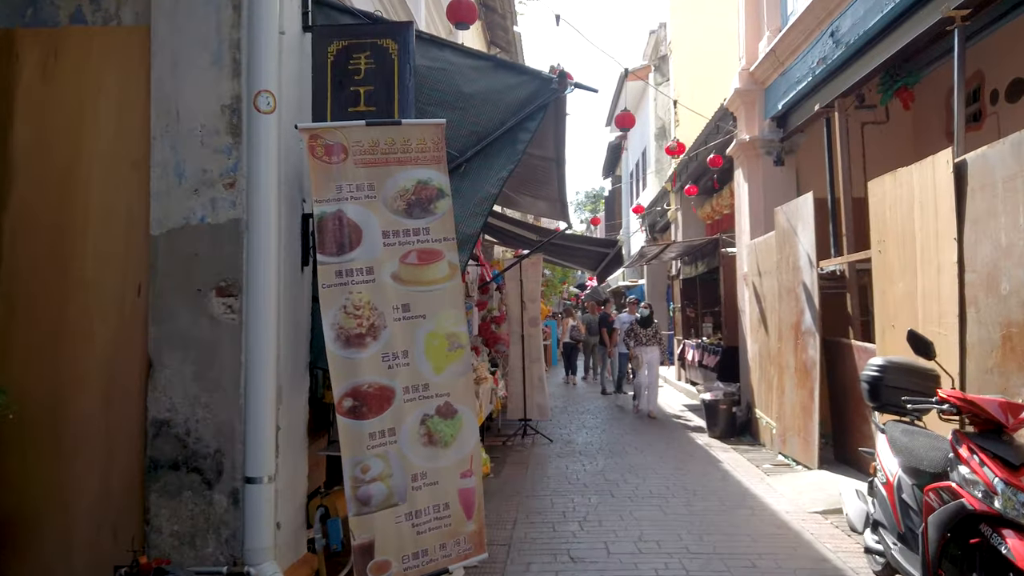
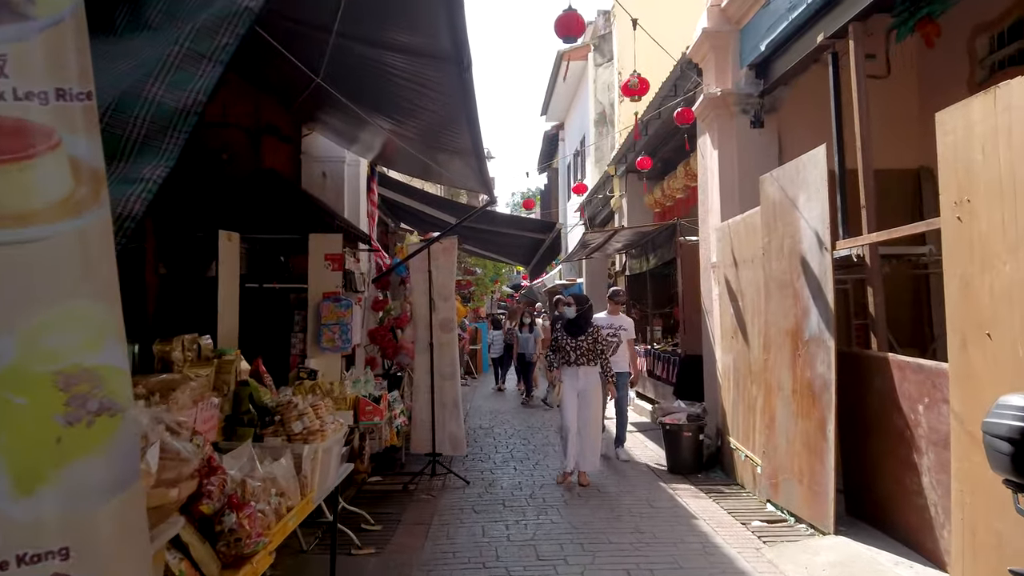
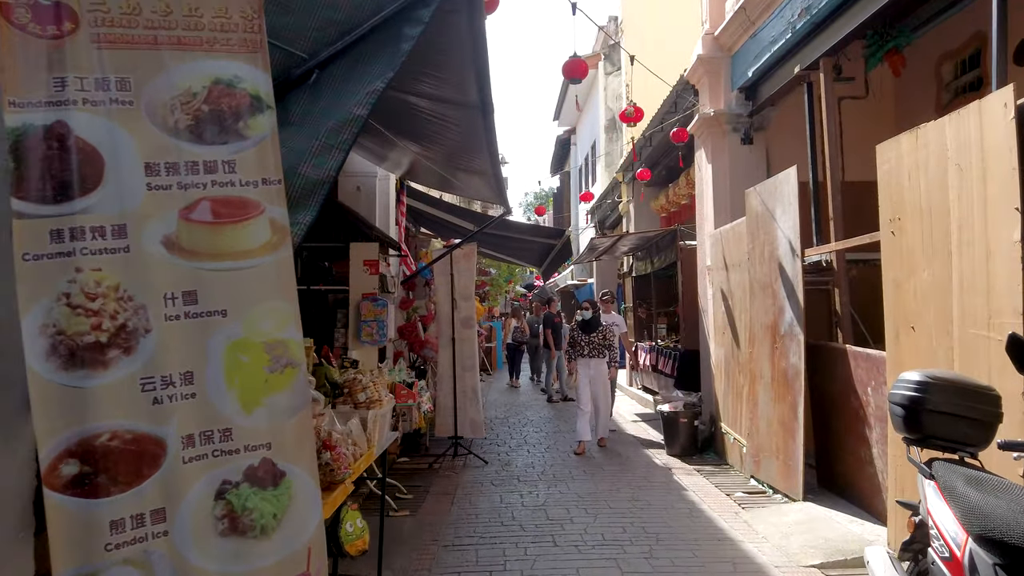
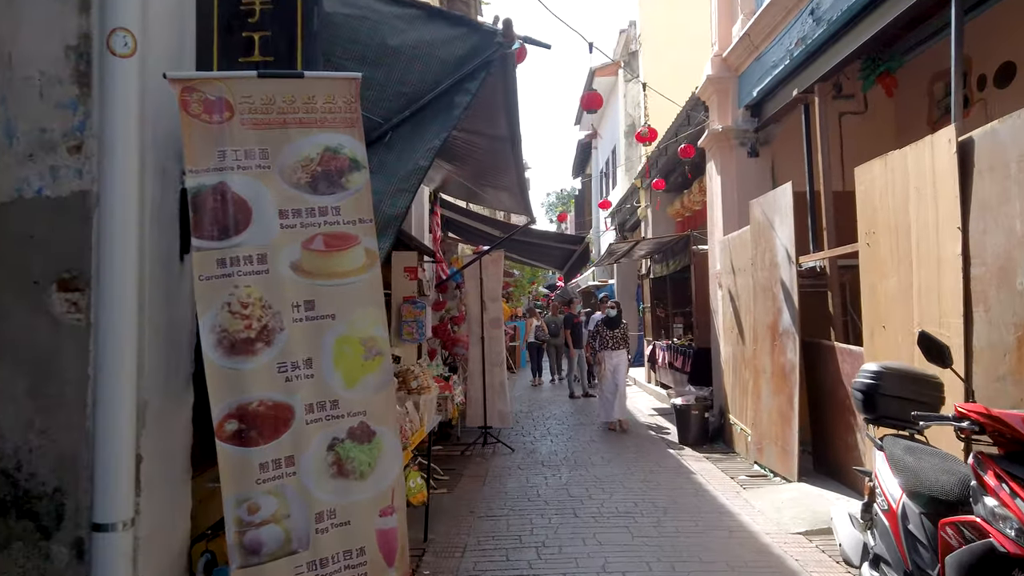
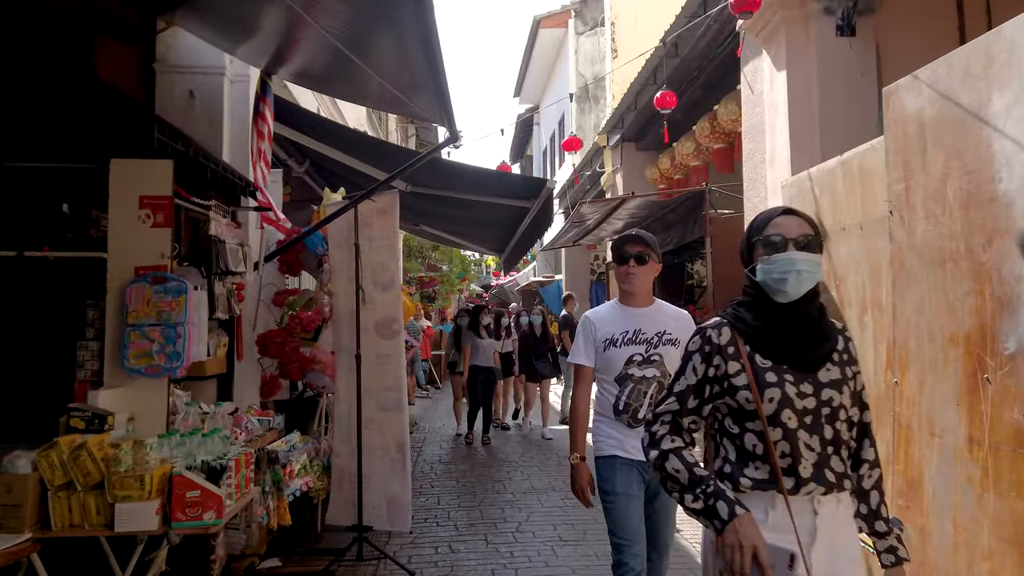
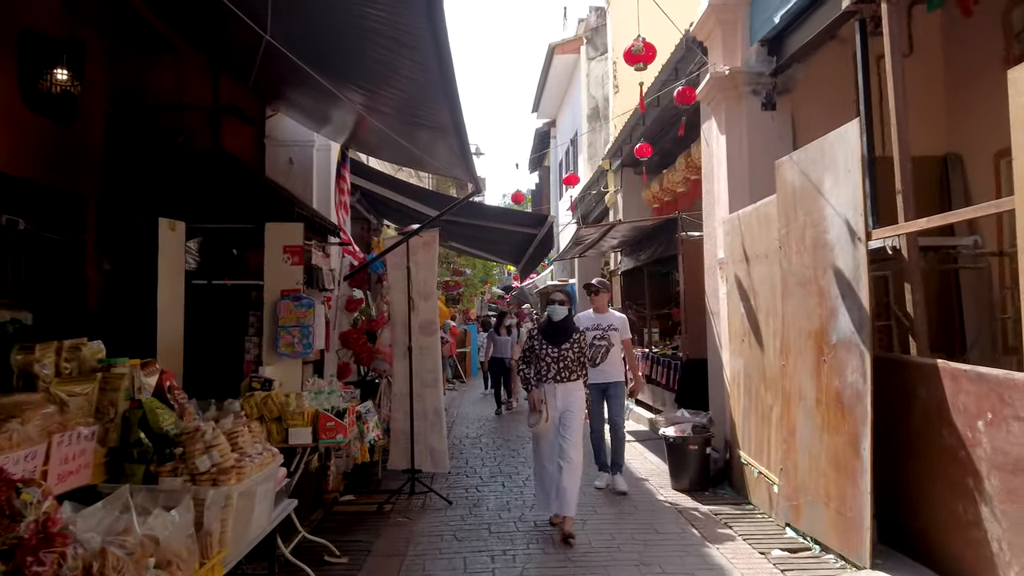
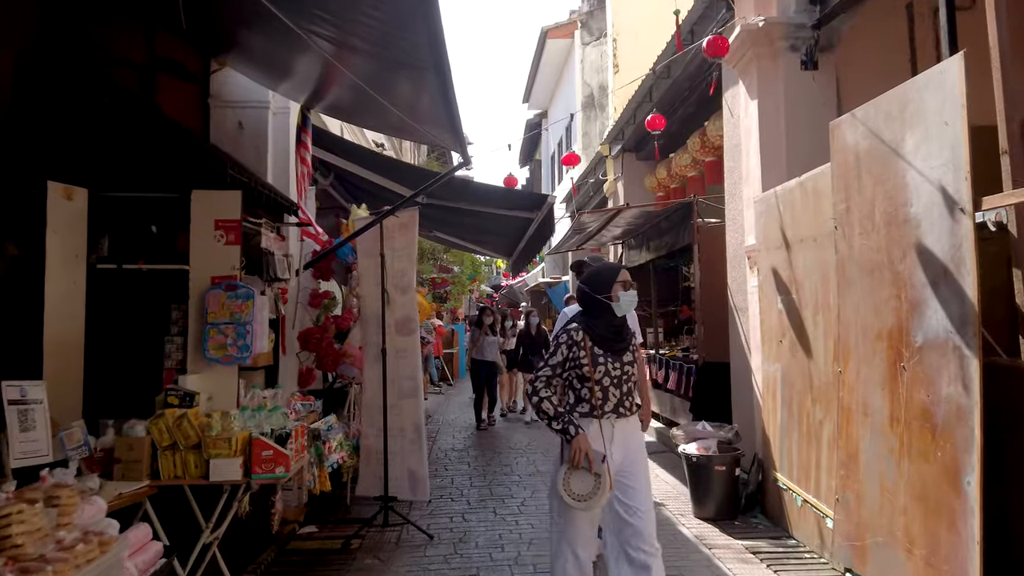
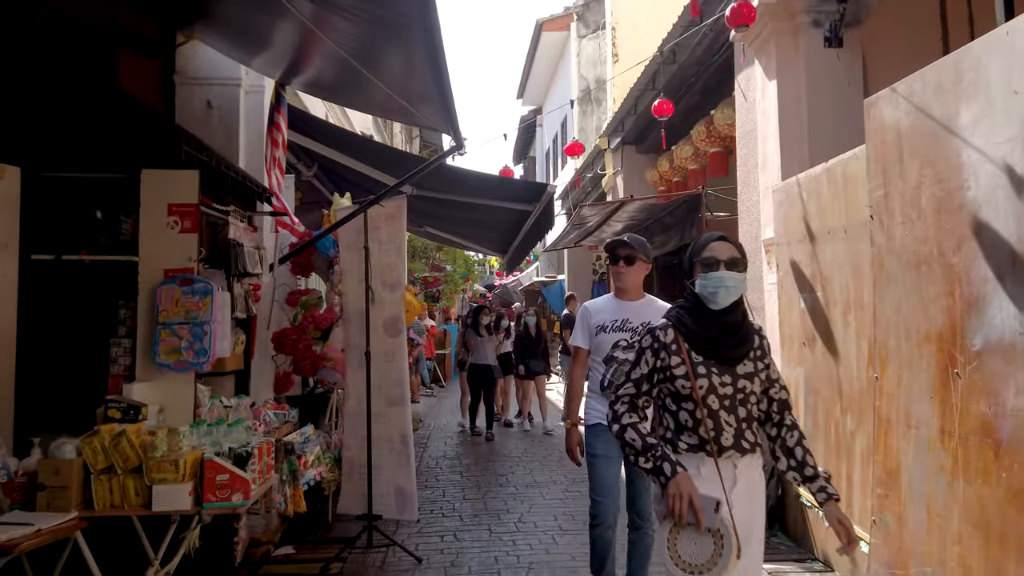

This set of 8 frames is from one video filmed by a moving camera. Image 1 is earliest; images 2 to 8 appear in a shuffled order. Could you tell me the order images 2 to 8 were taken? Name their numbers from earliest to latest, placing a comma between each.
4, 3, 2, 6, 7, 8, 5
